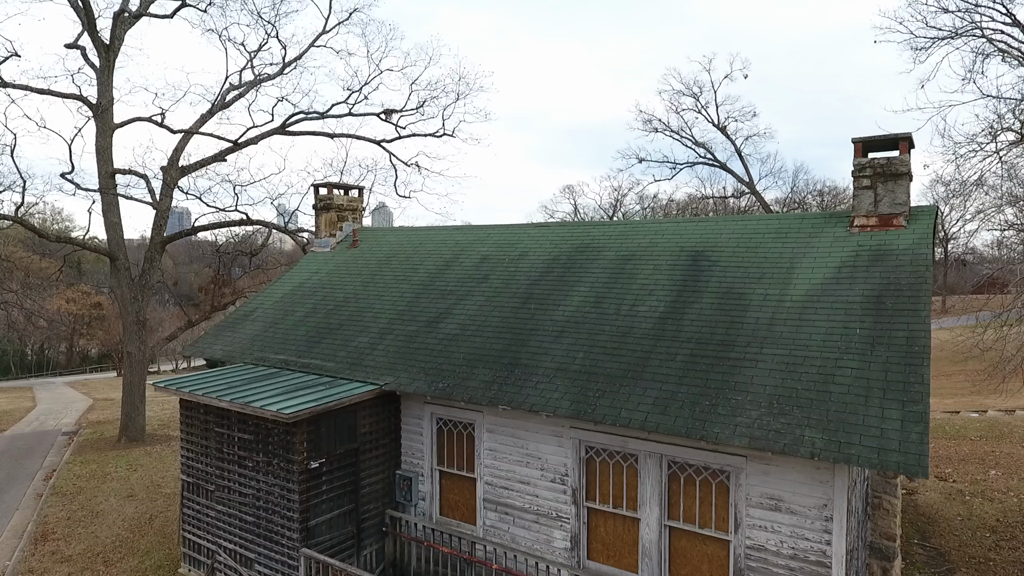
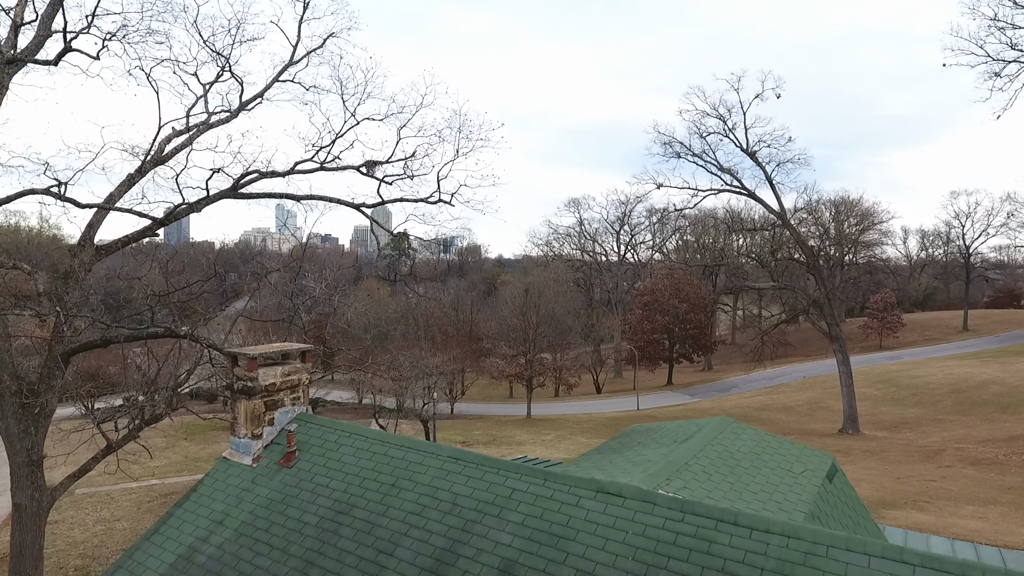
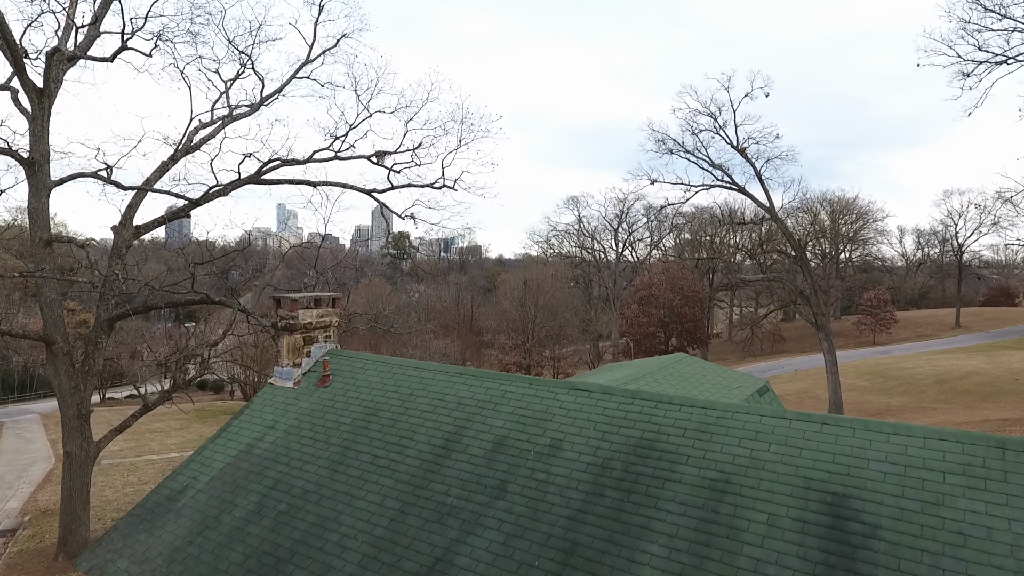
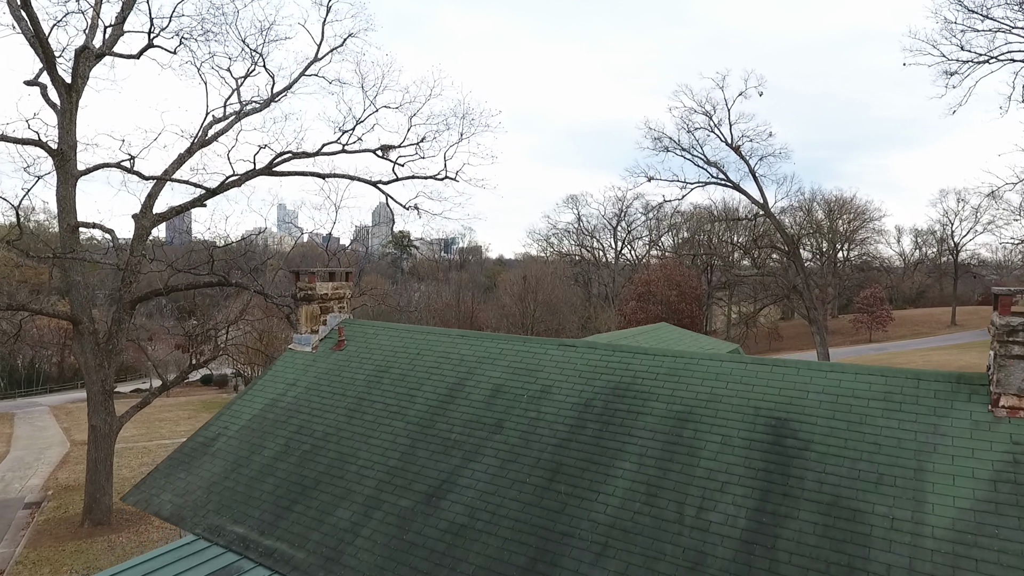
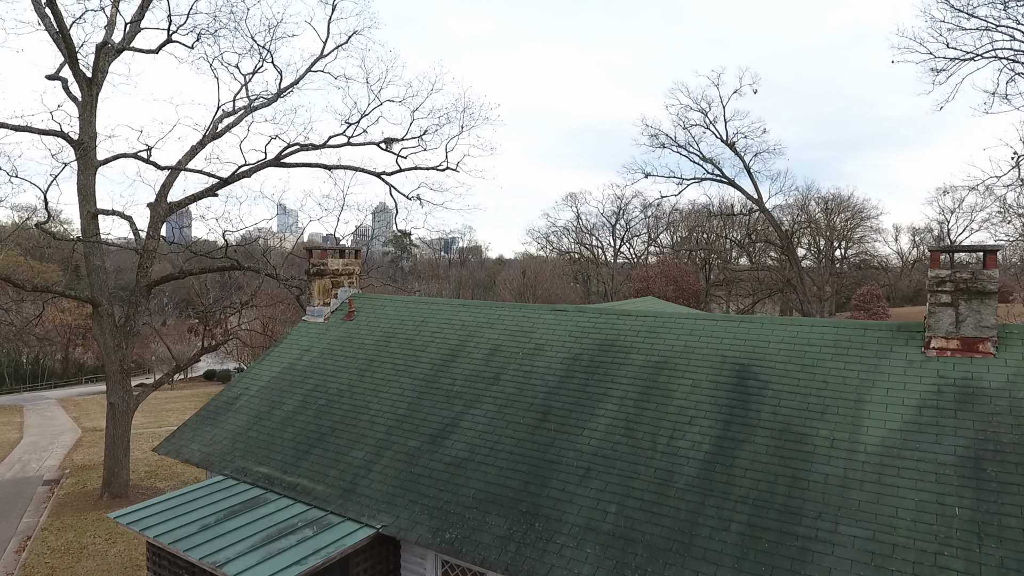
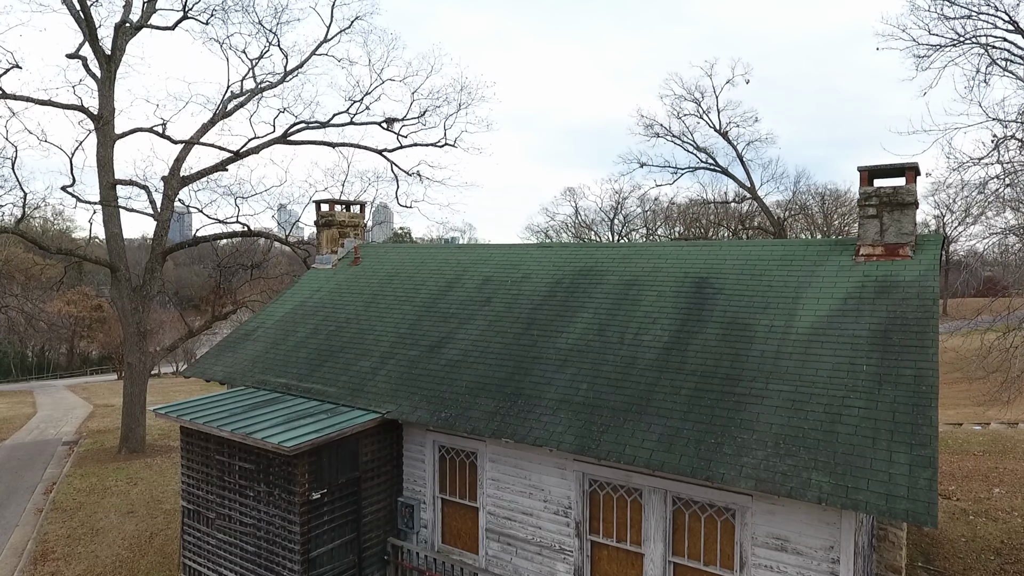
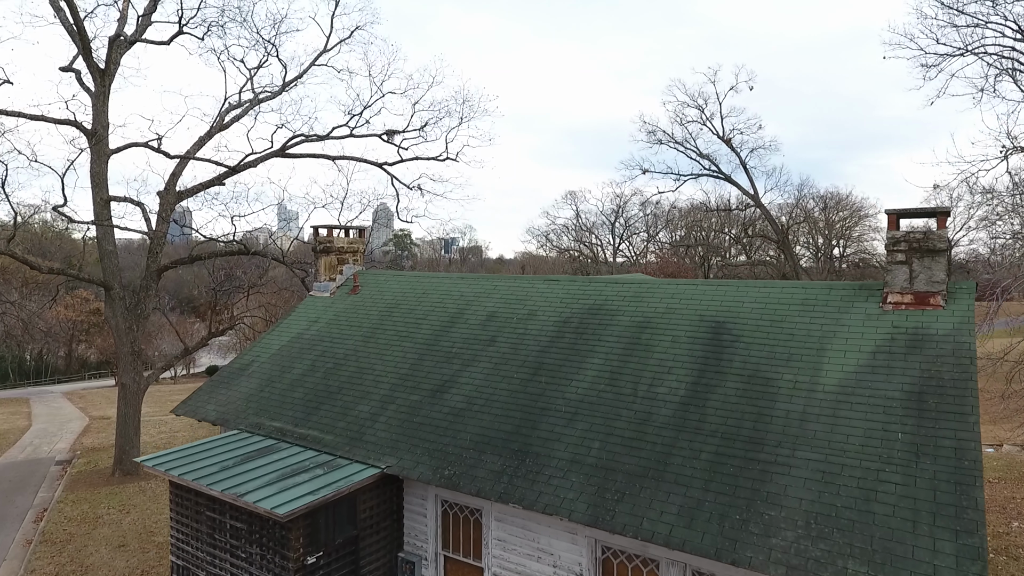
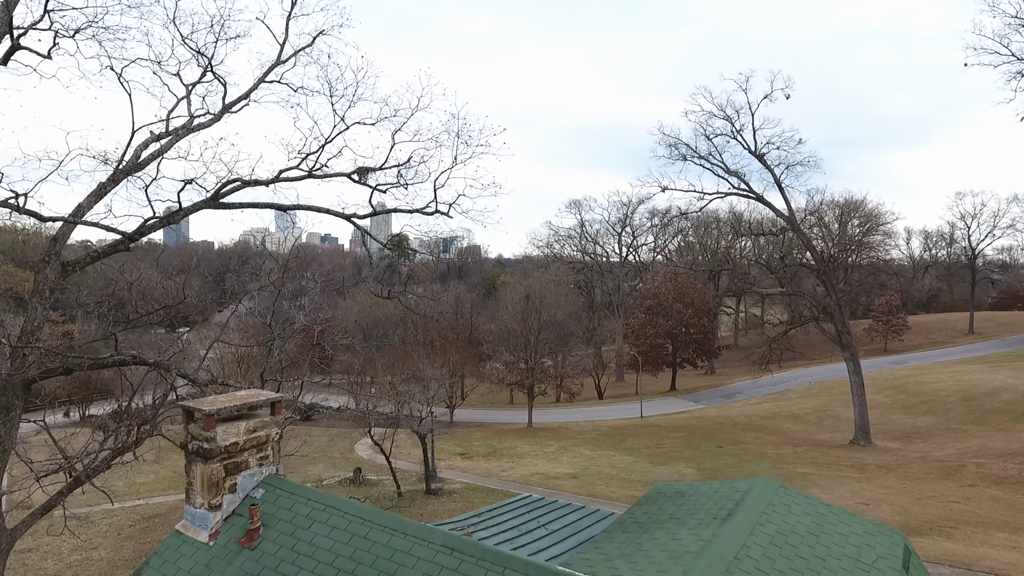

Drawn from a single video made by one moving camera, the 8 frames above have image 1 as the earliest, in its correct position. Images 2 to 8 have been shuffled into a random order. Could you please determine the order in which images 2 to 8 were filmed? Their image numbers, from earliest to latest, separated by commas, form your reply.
6, 7, 5, 4, 3, 2, 8
